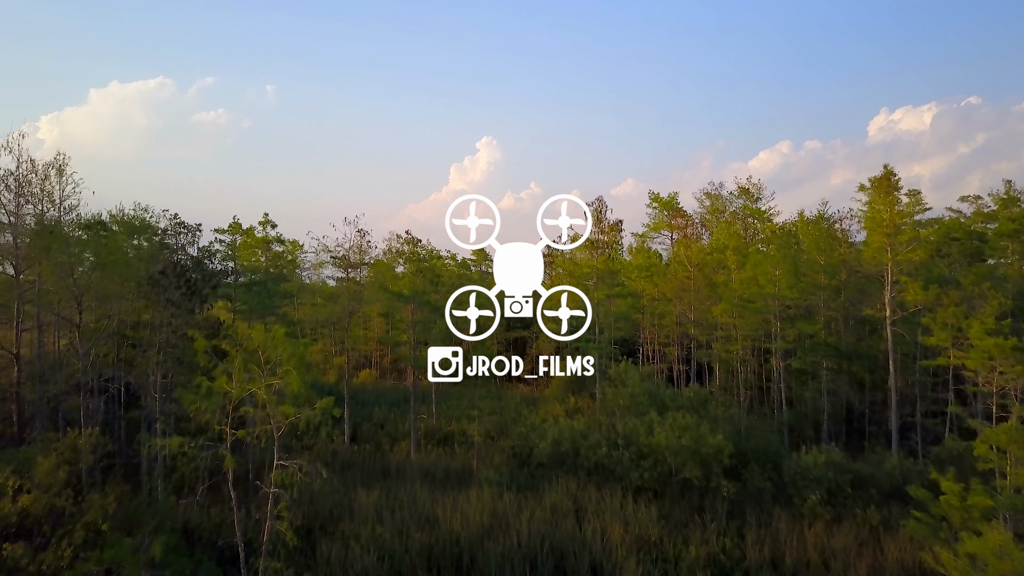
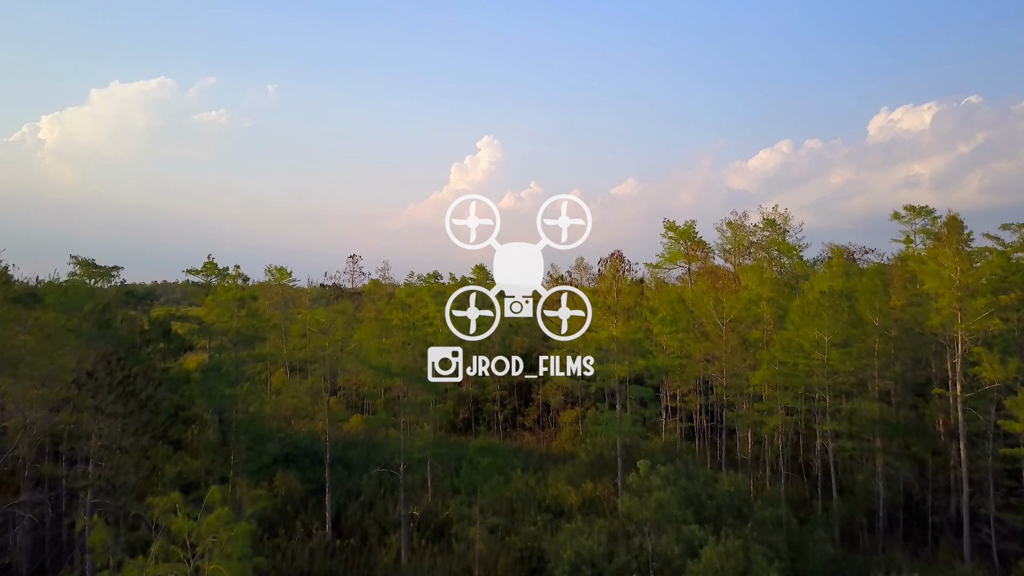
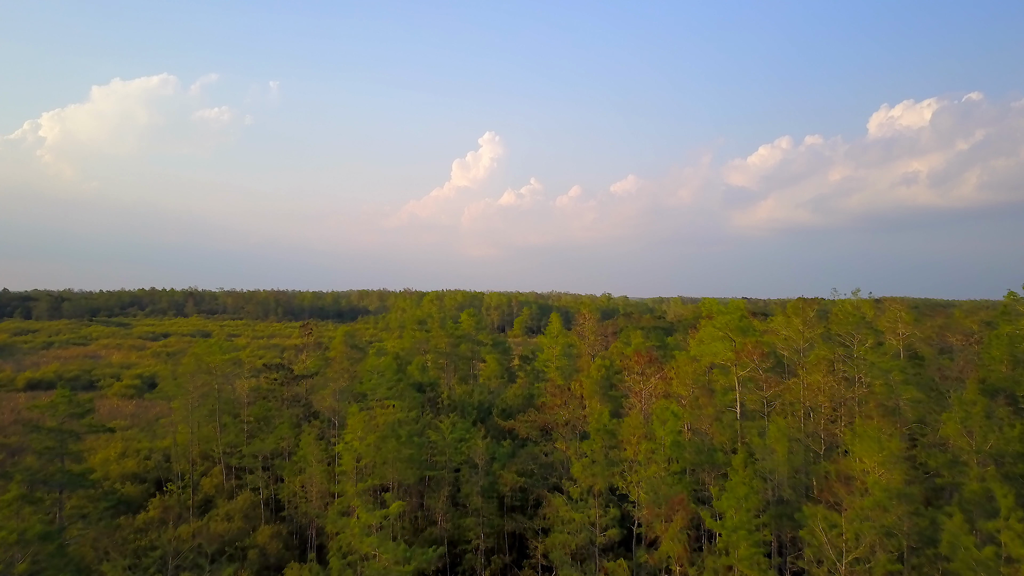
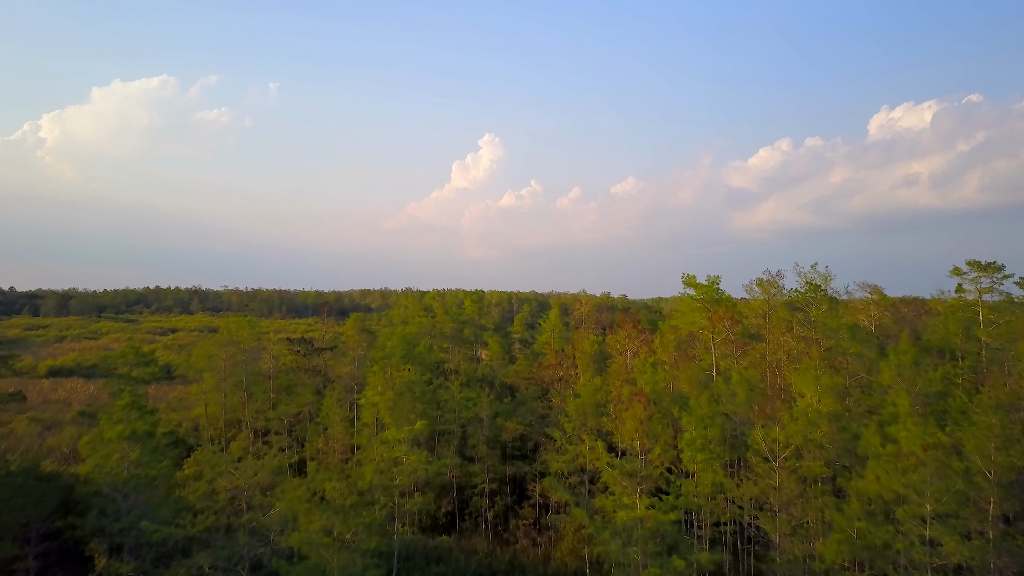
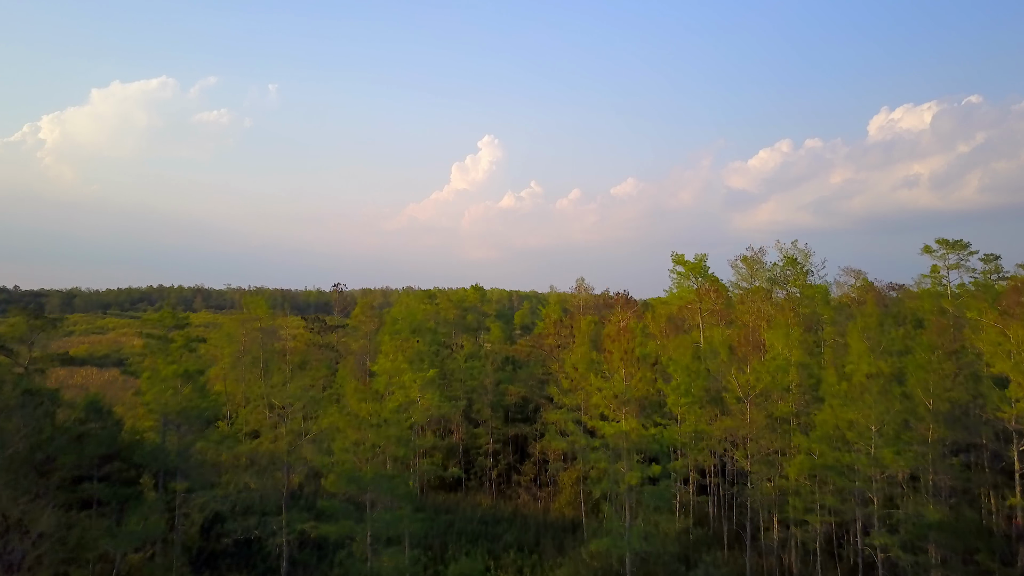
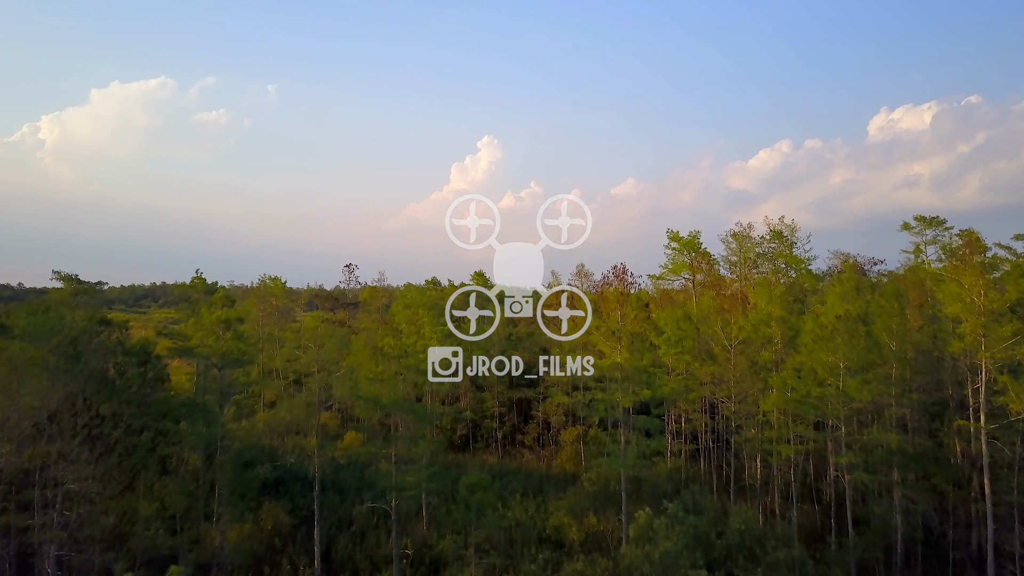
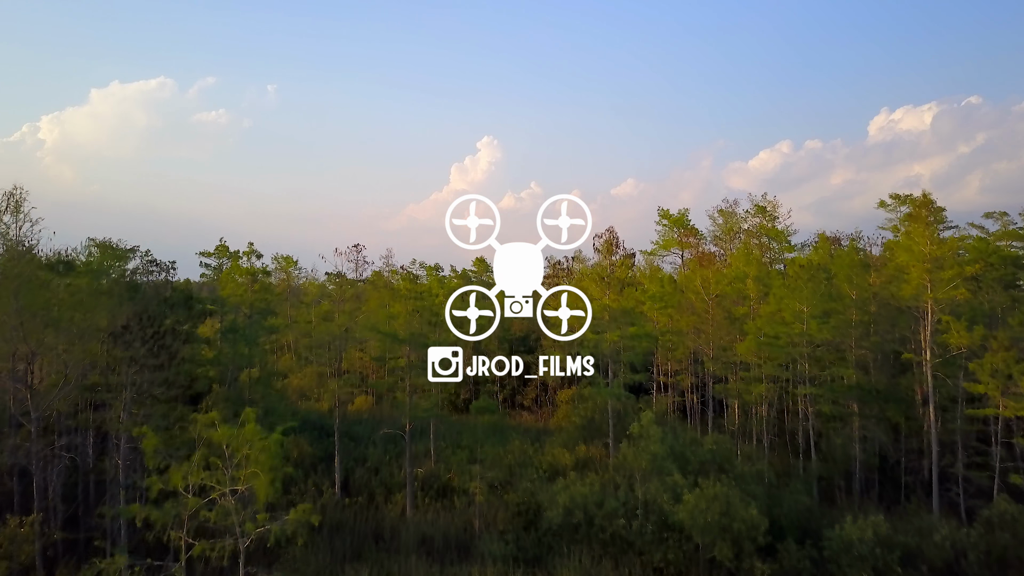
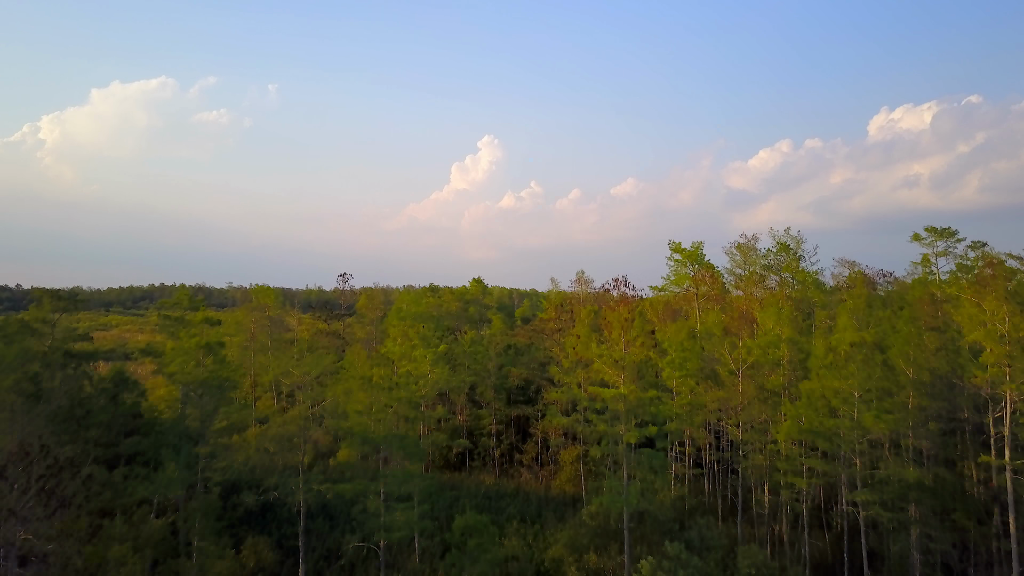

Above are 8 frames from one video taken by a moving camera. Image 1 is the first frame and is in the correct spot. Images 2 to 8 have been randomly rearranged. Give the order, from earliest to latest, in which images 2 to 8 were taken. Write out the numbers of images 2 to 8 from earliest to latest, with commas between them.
7, 2, 6, 8, 5, 4, 3
